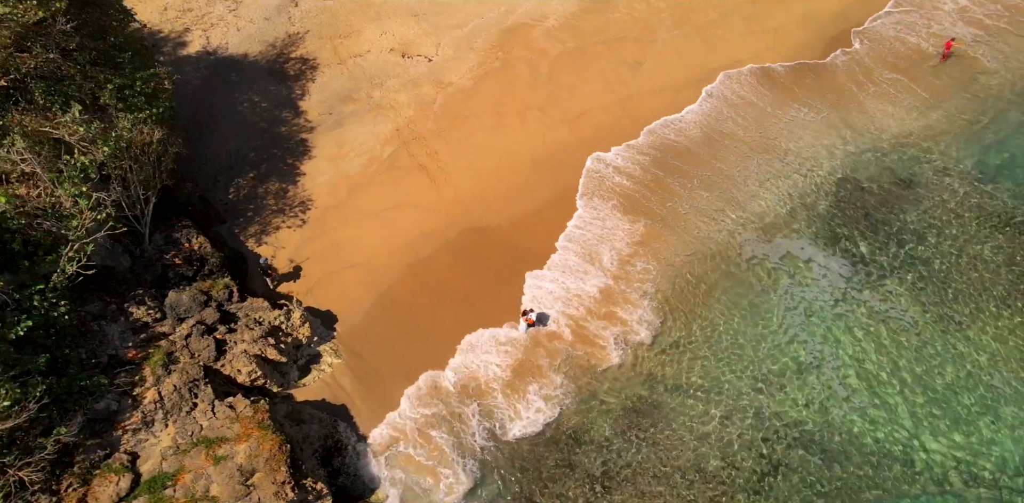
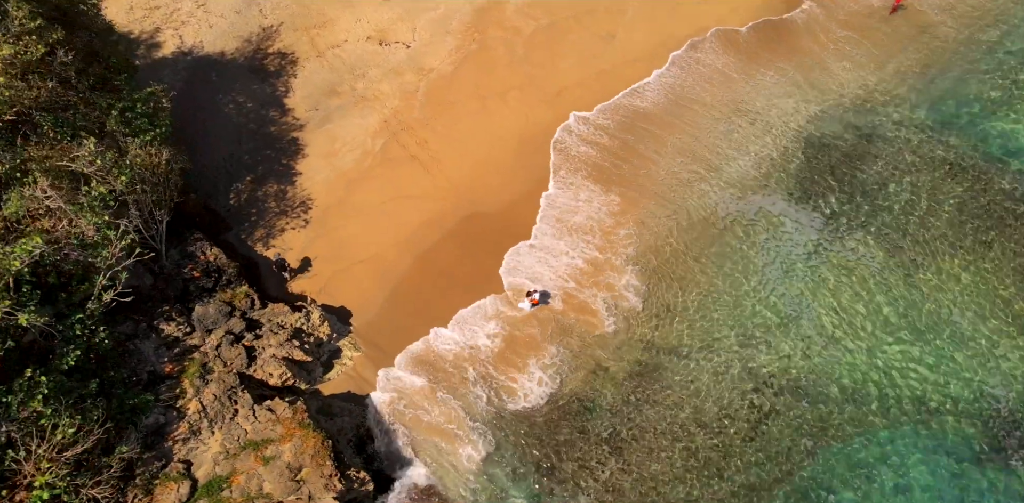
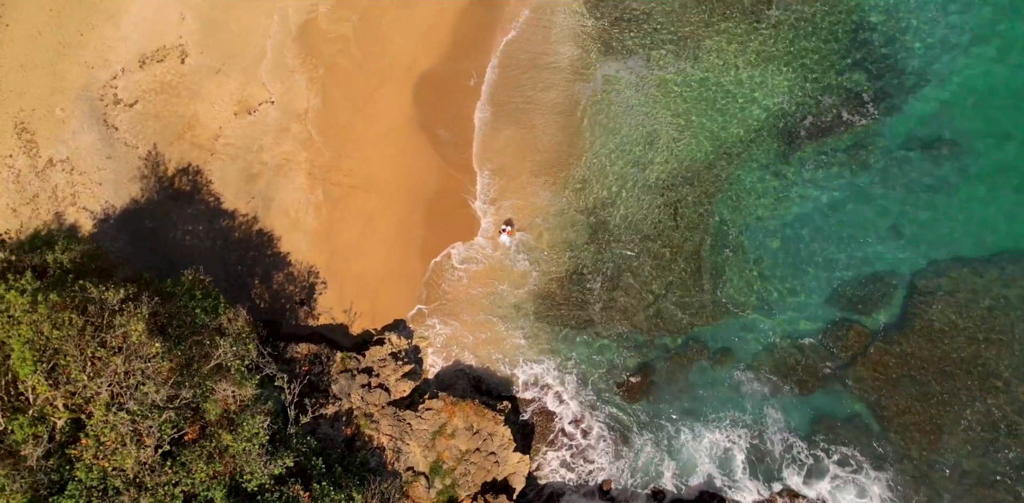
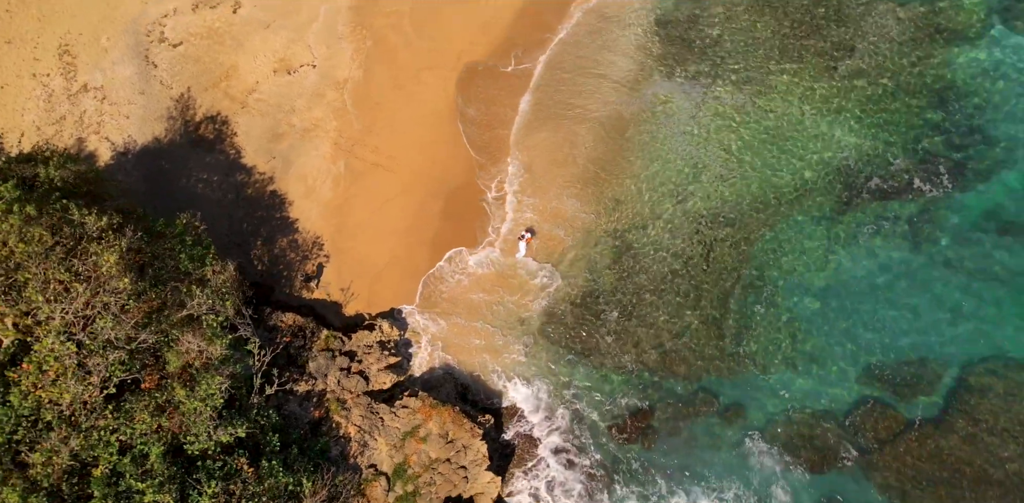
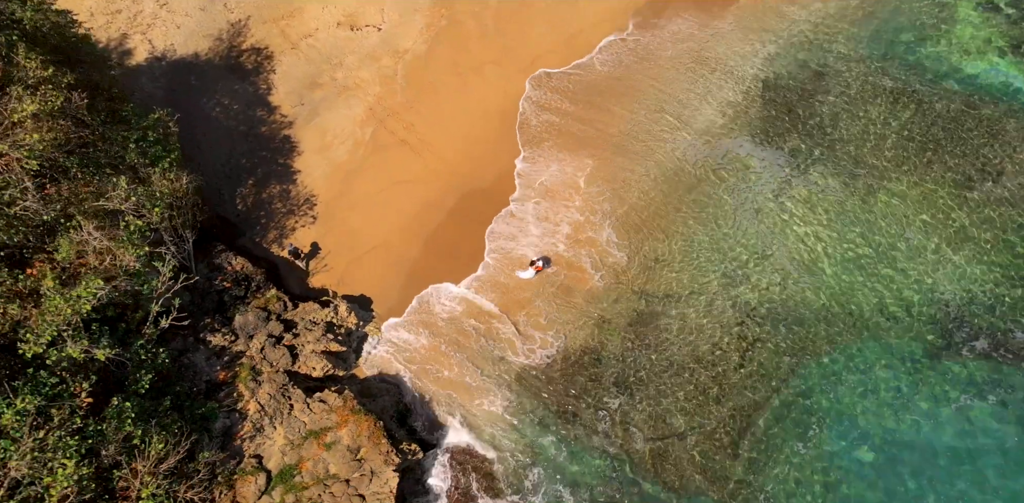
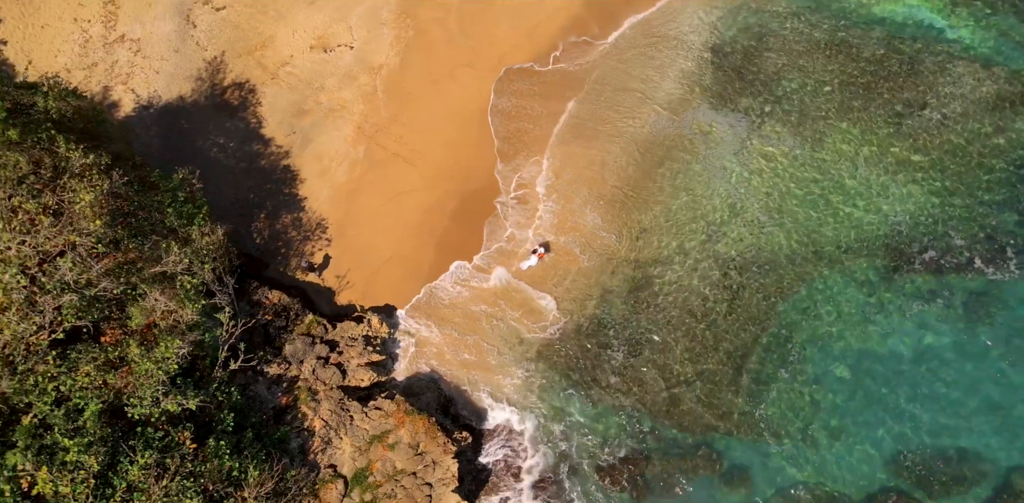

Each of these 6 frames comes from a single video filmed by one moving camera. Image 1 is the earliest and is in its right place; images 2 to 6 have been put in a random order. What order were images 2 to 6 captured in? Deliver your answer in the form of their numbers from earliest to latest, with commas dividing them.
2, 5, 6, 4, 3
